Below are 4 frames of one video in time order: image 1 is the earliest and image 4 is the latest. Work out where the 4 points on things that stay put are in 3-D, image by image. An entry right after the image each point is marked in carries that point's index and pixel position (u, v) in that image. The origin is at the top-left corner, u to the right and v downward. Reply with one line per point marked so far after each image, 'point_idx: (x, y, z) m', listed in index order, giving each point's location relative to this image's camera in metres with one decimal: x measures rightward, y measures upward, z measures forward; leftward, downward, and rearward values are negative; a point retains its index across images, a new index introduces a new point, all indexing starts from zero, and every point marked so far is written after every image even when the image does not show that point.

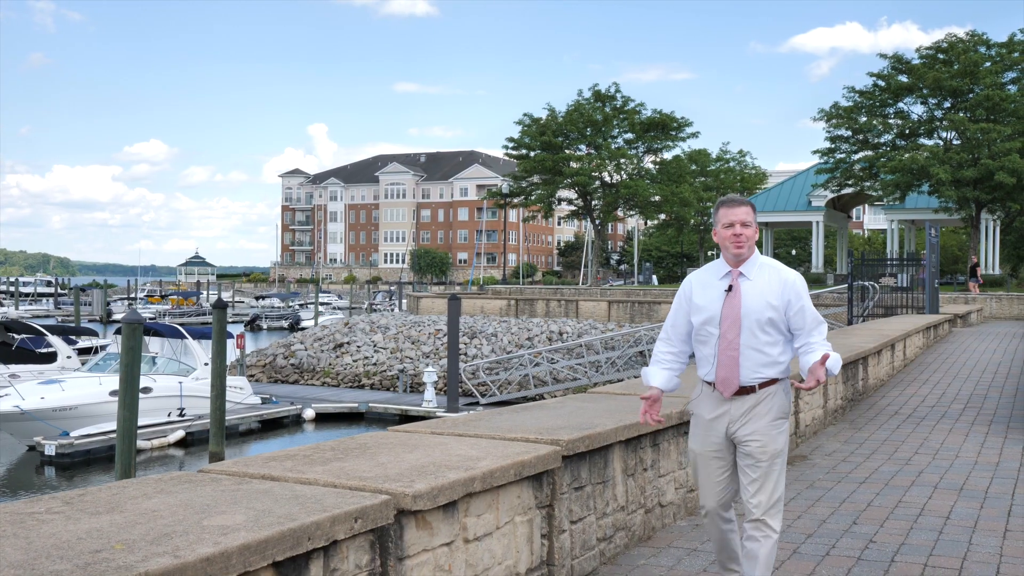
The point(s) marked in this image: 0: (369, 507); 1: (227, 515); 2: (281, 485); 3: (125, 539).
0: (-0.5, -0.7, +3.0) m
1: (-0.8, -0.7, +2.8) m
2: (-0.8, -0.7, +3.3) m
3: (-1.0, -0.7, +2.5) m
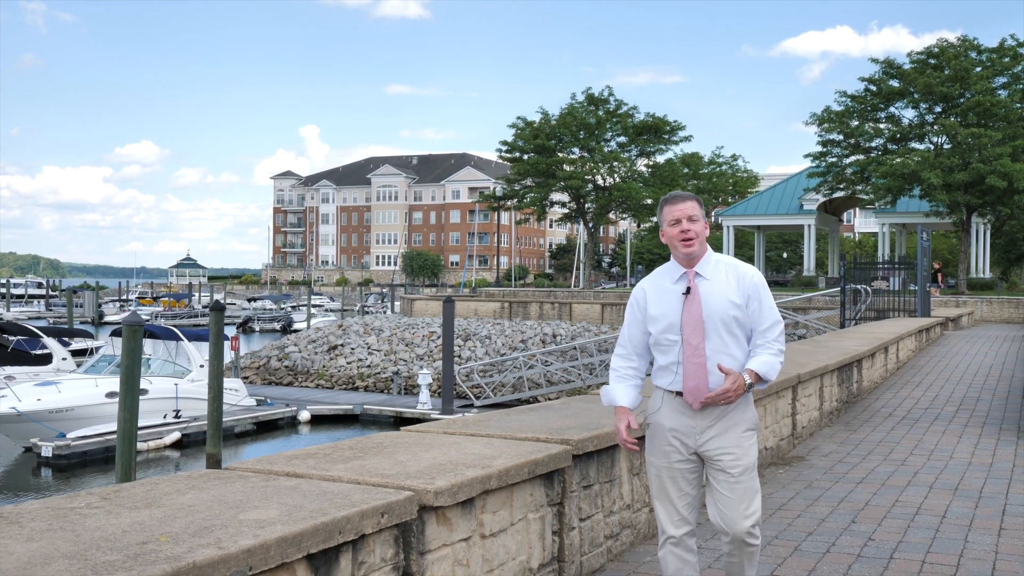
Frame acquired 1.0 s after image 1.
0: (-0.4, -0.7, +3.2) m
1: (-0.8, -0.7, +3.0) m
2: (-0.7, -0.7, +3.4) m
3: (-0.9, -0.7, +2.7) m
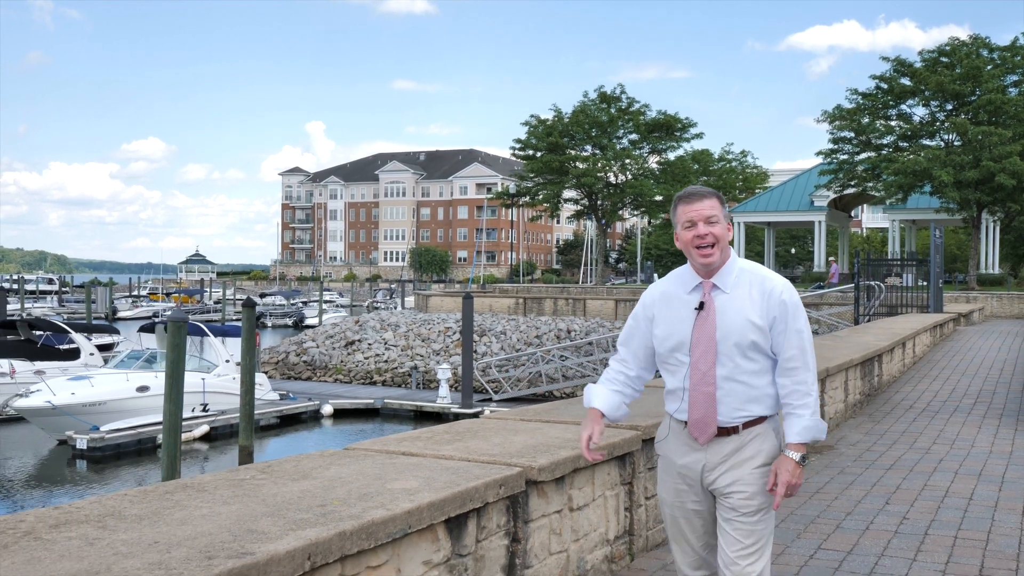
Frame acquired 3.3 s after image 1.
0: (0.0, -0.7, +3.7) m
1: (-0.4, -0.7, +3.4) m
2: (-0.3, -0.7, +3.9) m
3: (-0.6, -0.7, +3.2) m
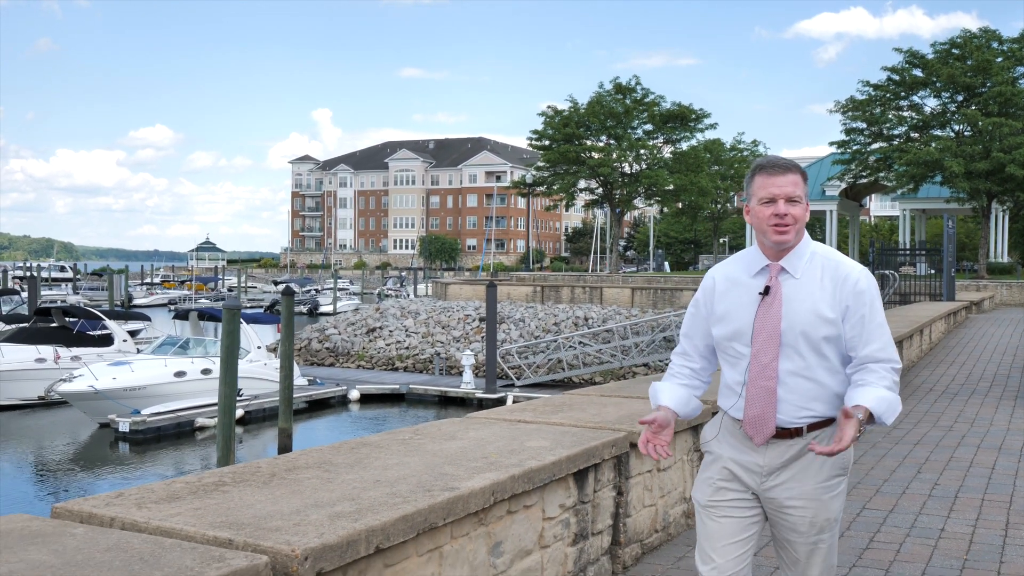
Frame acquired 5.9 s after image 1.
0: (+0.5, -0.7, +4.4) m
1: (+0.1, -0.7, +4.2) m
2: (+0.2, -0.7, +4.6) m
3: (-0.1, -0.7, +3.9) m
